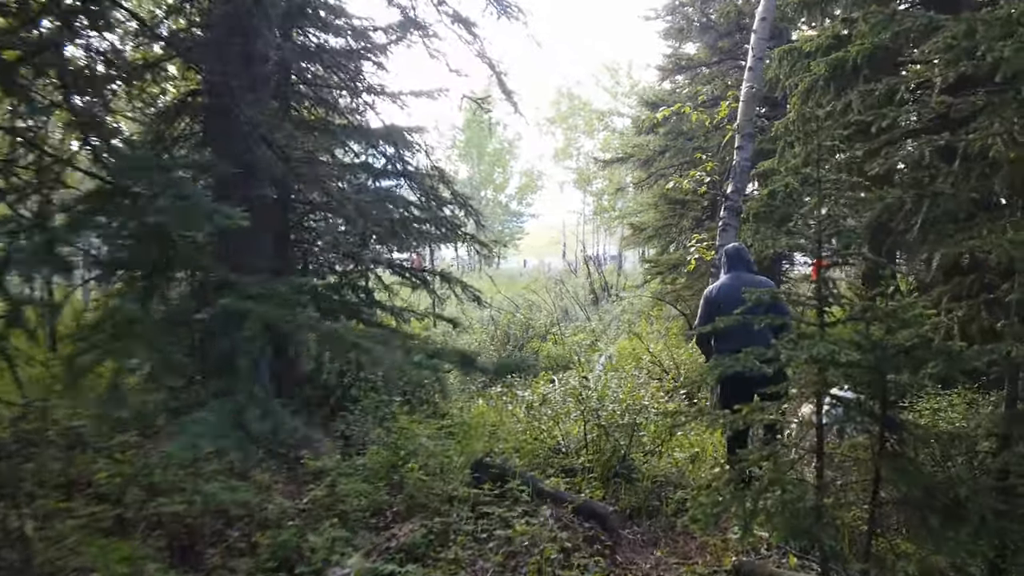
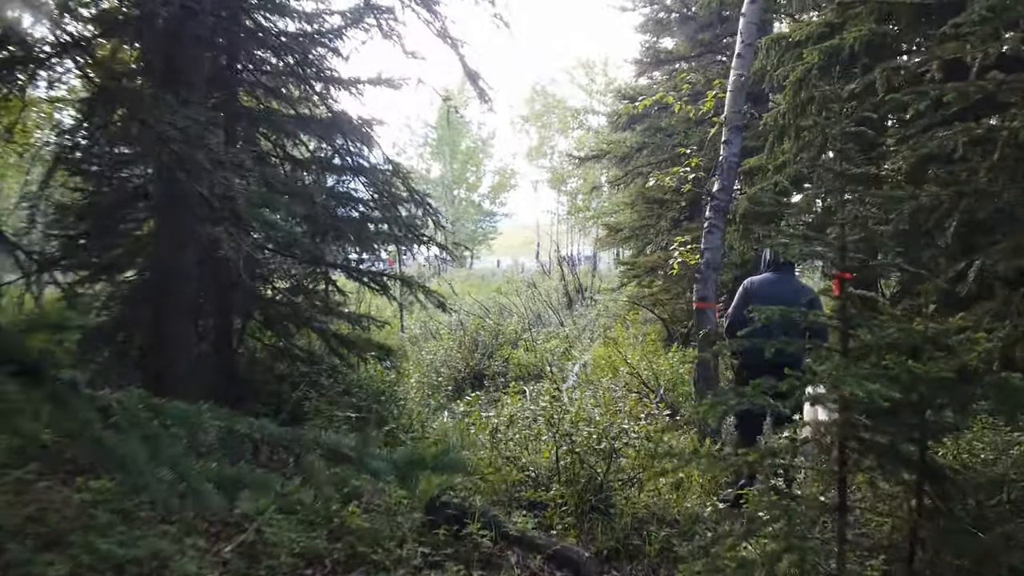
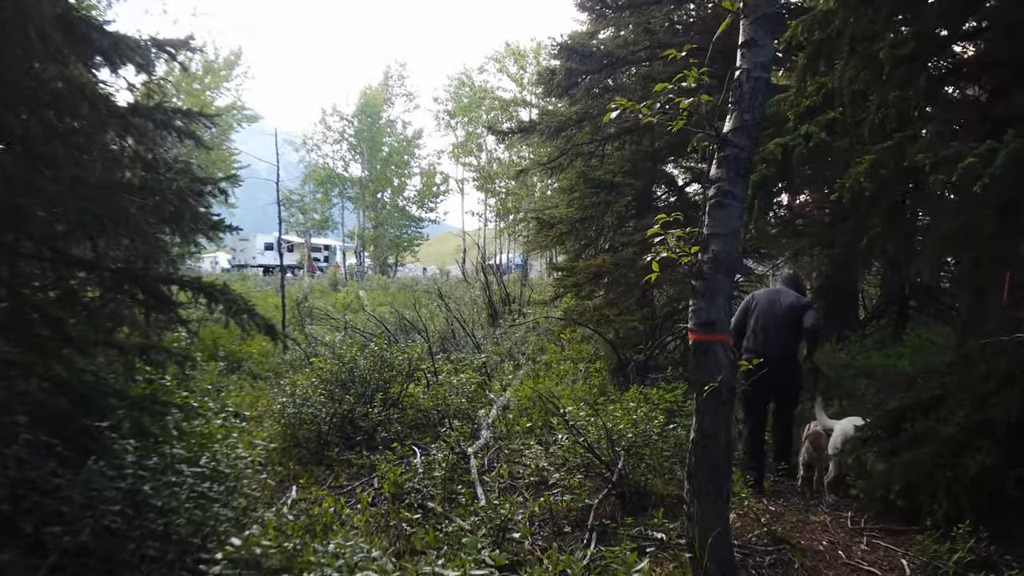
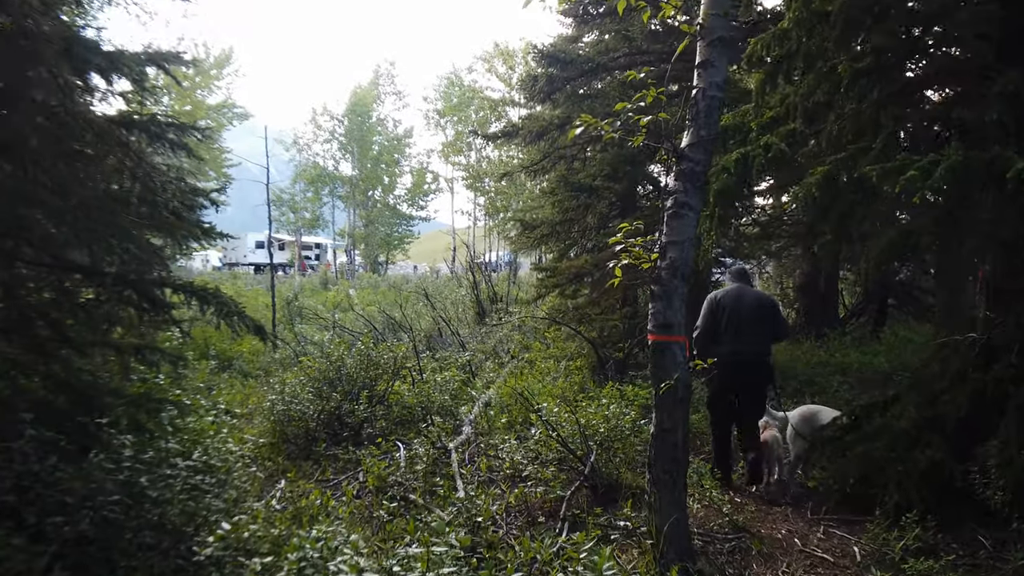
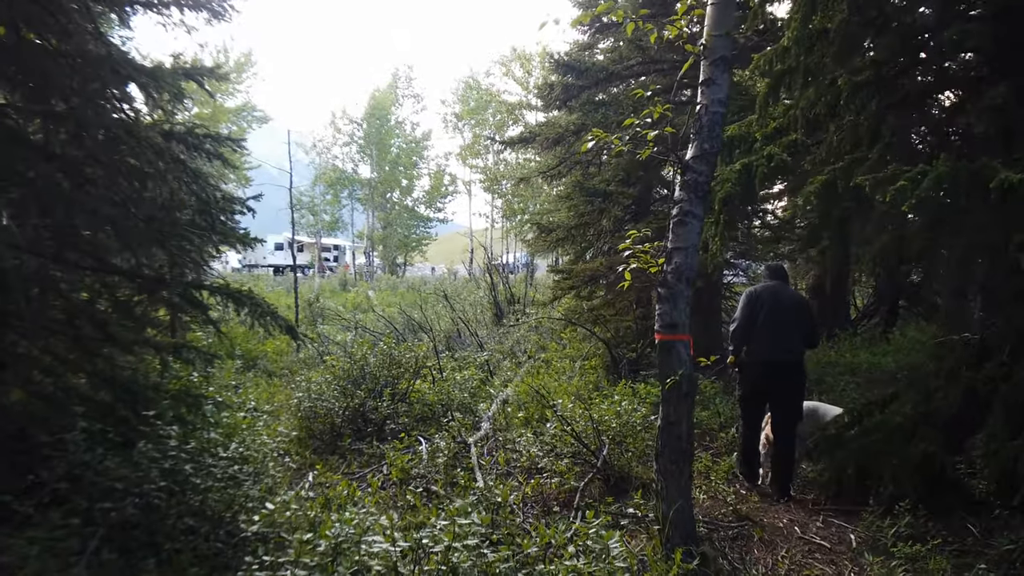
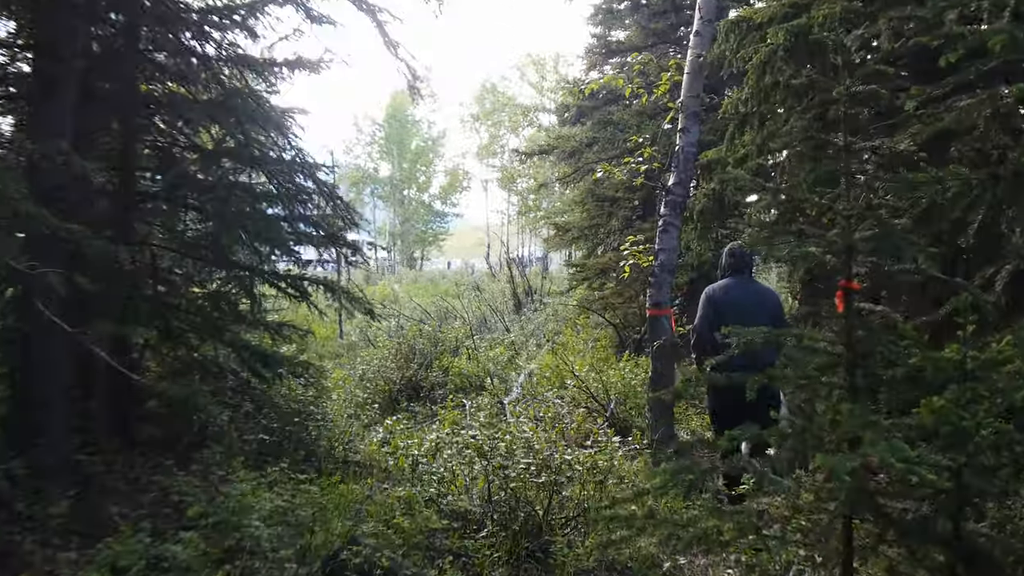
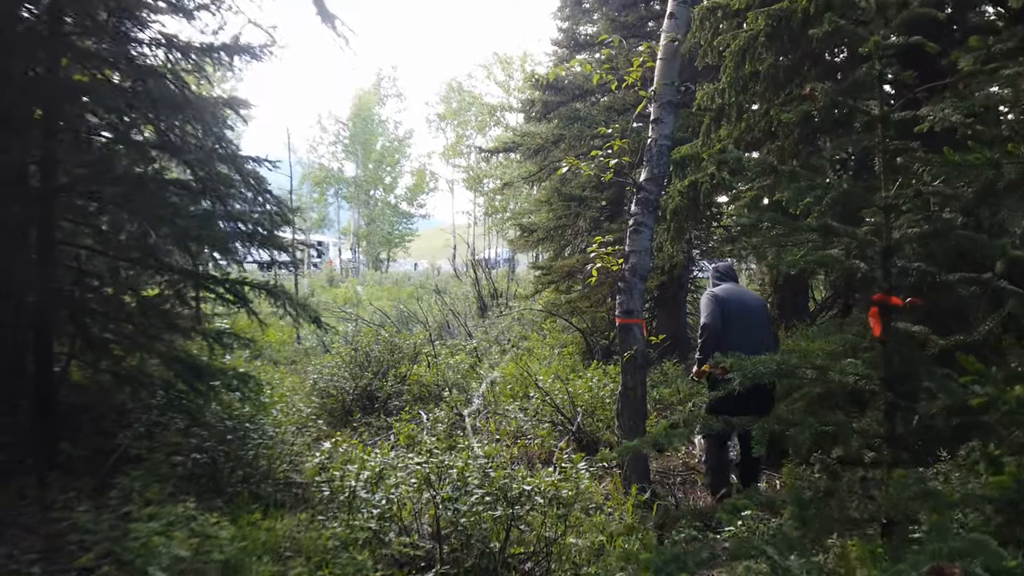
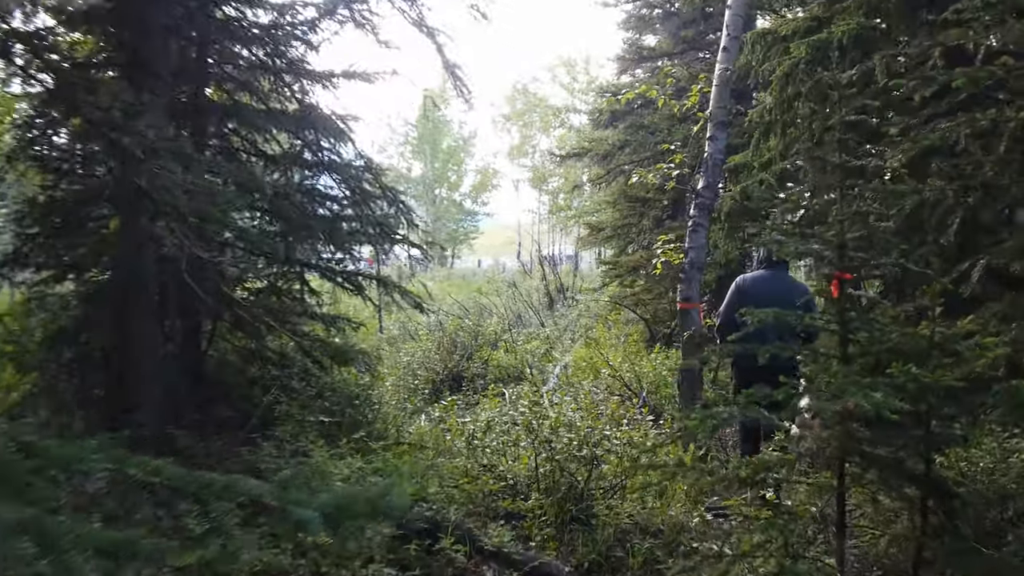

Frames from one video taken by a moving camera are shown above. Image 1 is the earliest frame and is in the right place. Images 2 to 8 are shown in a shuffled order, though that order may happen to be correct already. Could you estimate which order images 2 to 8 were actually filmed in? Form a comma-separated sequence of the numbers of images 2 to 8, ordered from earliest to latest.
2, 8, 6, 7, 5, 4, 3
